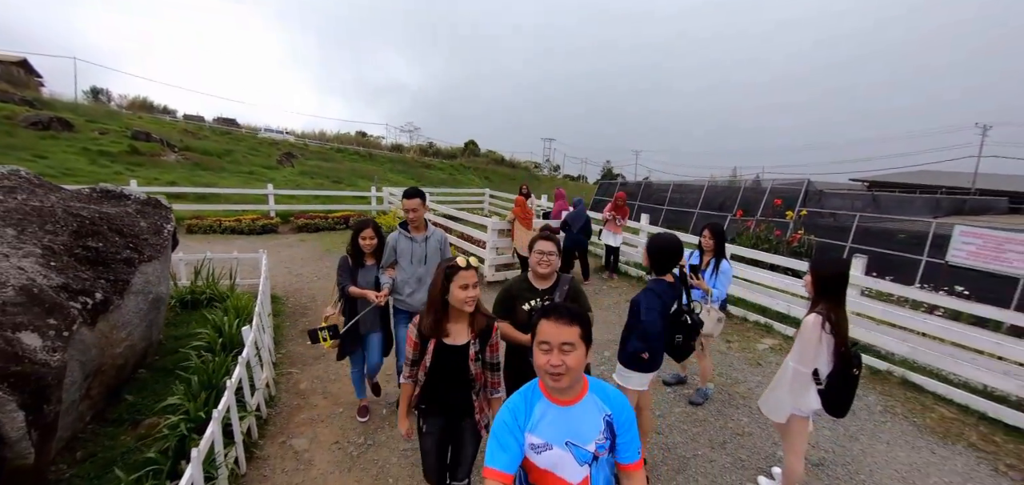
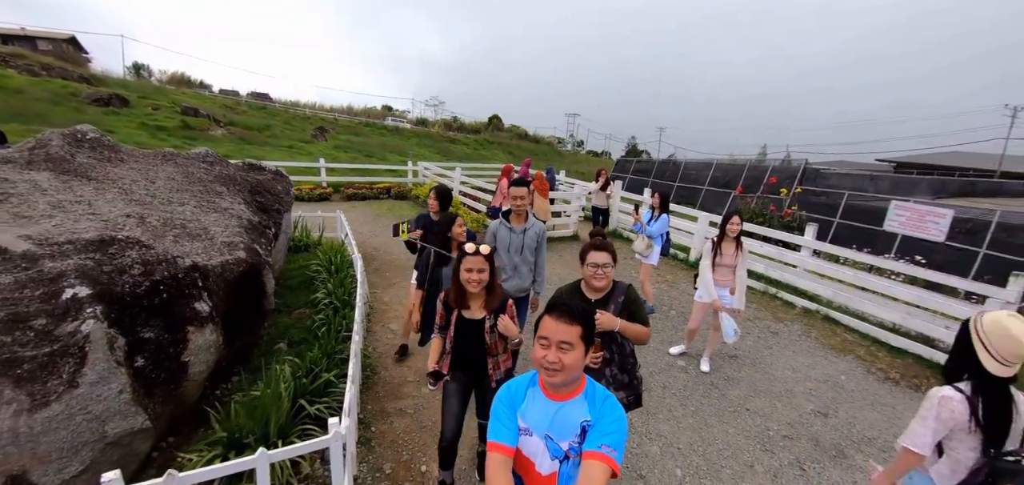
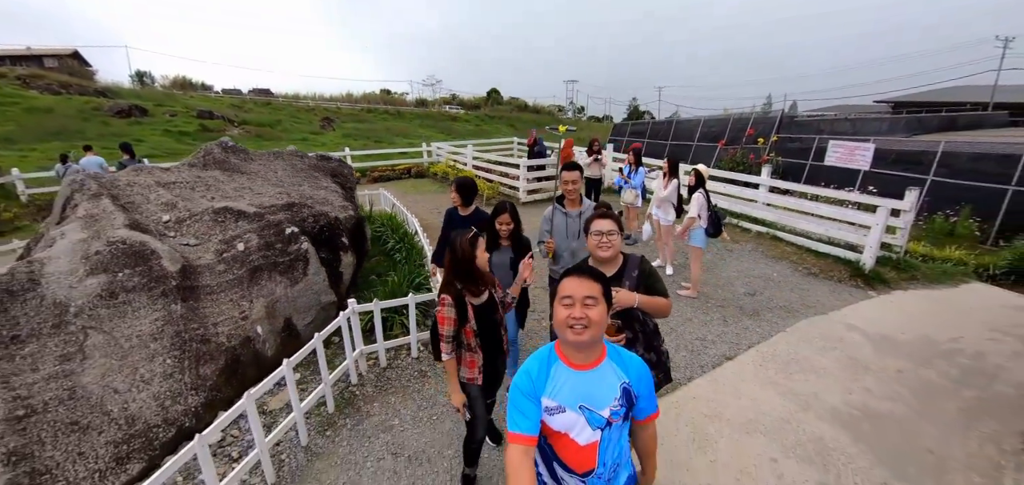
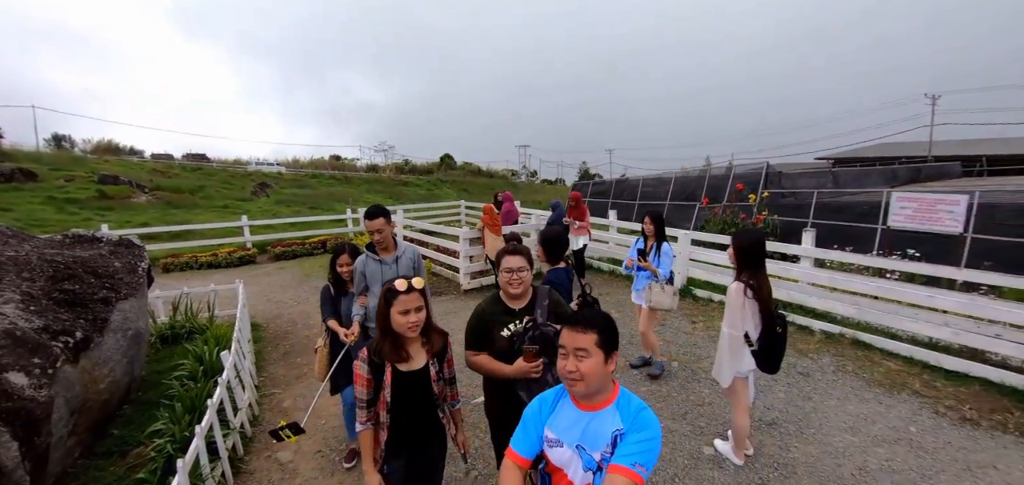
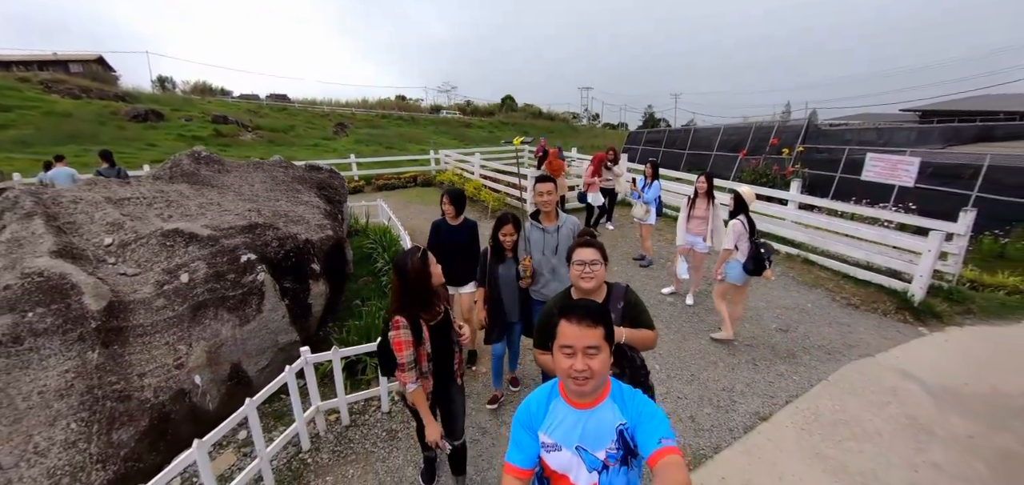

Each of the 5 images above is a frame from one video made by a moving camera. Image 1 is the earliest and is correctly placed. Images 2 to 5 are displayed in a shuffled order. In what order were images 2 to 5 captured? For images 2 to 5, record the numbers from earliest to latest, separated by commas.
4, 2, 5, 3
